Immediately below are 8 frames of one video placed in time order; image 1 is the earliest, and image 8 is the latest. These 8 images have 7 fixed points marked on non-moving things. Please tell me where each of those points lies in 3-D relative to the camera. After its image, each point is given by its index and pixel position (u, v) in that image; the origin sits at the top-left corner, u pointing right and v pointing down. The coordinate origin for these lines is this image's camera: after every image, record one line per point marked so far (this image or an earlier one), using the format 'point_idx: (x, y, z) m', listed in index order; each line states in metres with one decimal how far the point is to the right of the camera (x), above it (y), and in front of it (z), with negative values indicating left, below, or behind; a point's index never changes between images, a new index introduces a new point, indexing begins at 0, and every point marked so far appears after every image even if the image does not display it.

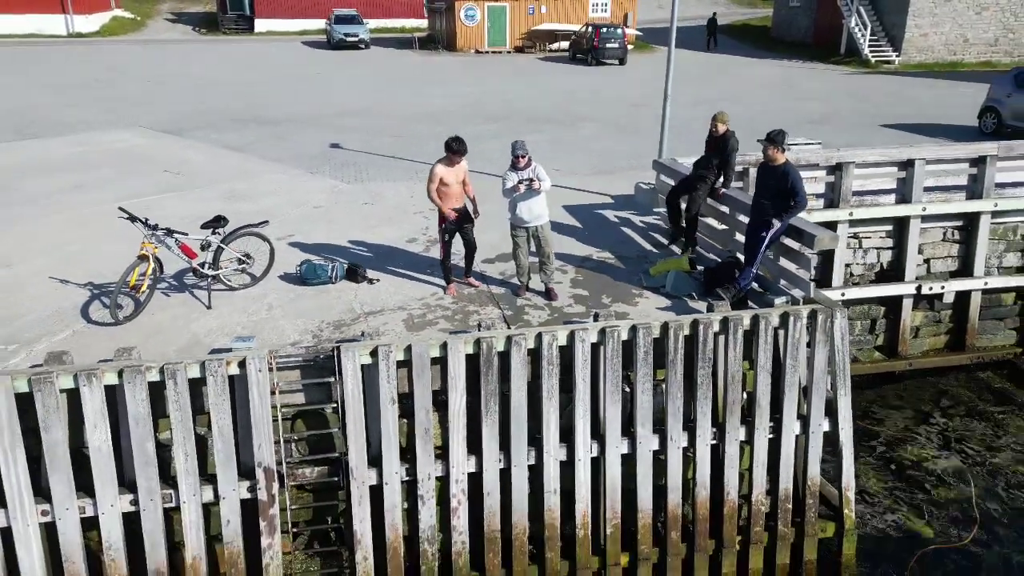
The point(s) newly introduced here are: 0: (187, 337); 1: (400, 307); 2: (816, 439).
0: (-3.0, -0.4, +6.7) m
1: (-1.1, -0.2, +7.6) m
2: (+3.0, -1.5, +7.2) m
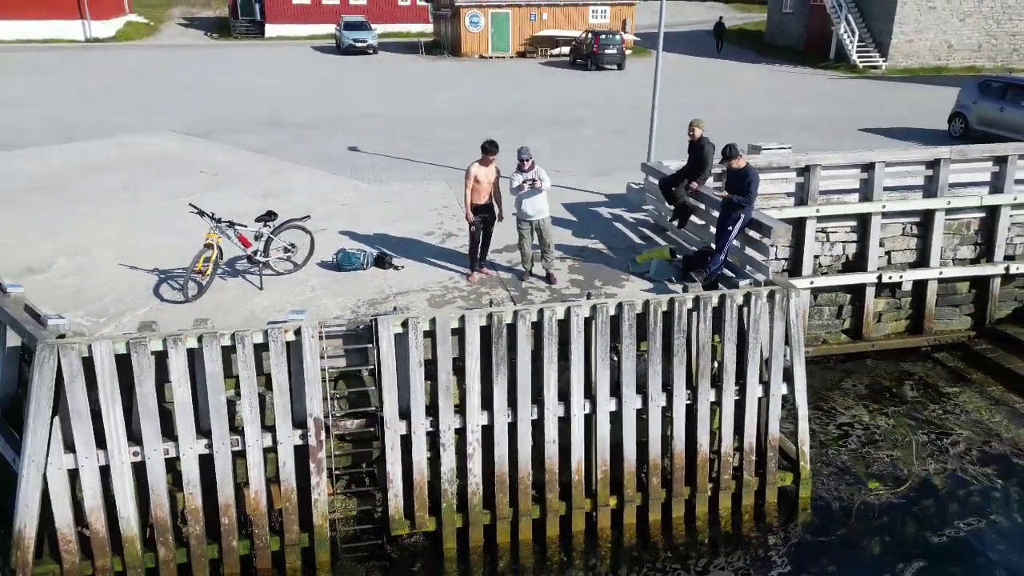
0: (-2.9, -0.3, +8.0) m
1: (-1.1, 0.0, +8.8) m
2: (+3.1, -1.3, +8.5) m
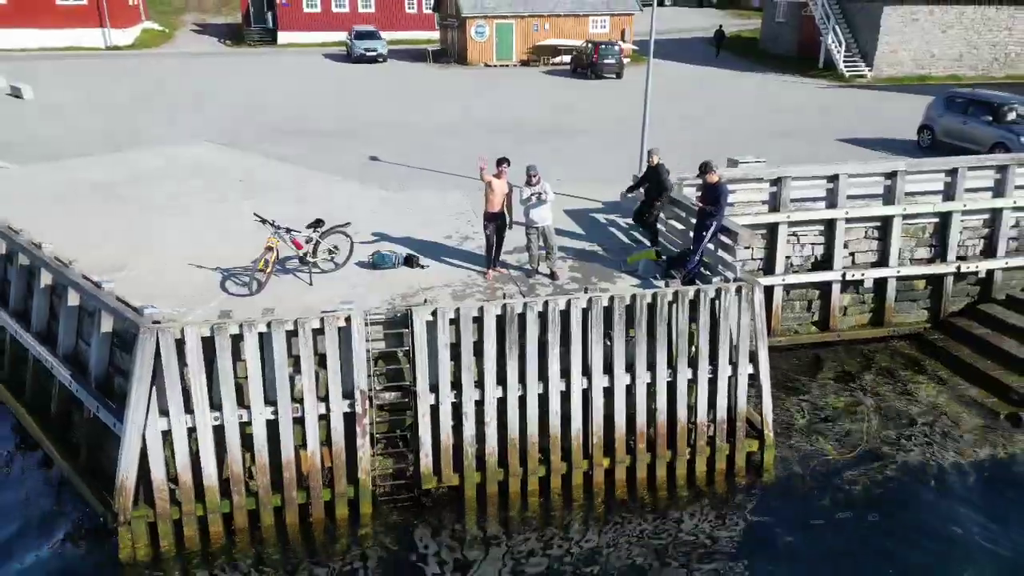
0: (-2.8, -0.2, +9.6) m
1: (-0.9, +0.1, +10.4) m
2: (+3.2, -1.3, +10.1) m
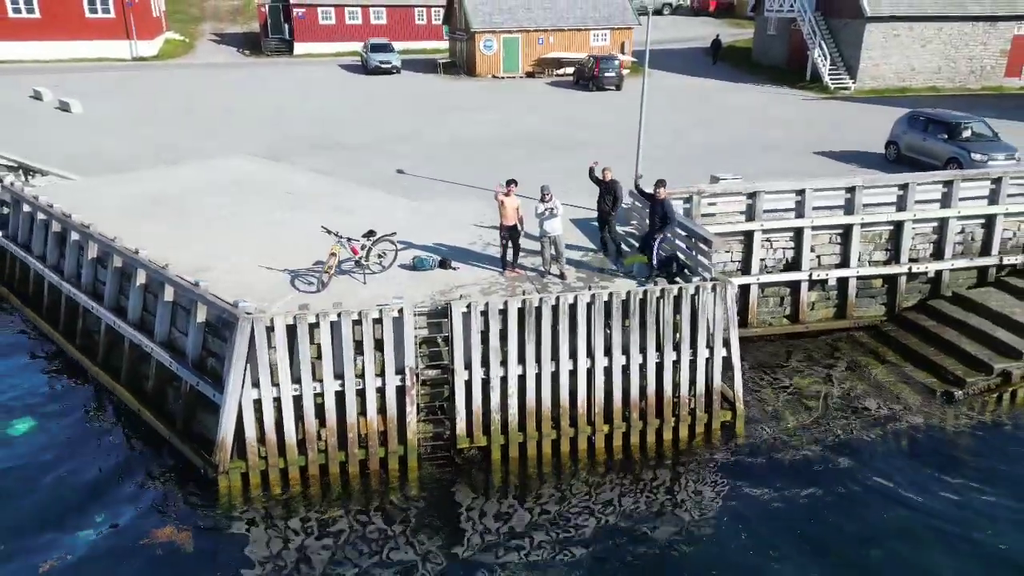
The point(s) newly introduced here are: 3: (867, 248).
0: (-2.5, -0.2, +11.8) m
1: (-0.6, +0.1, +12.7) m
2: (+3.5, -1.2, +12.3) m
3: (+8.0, +0.9, +16.2) m
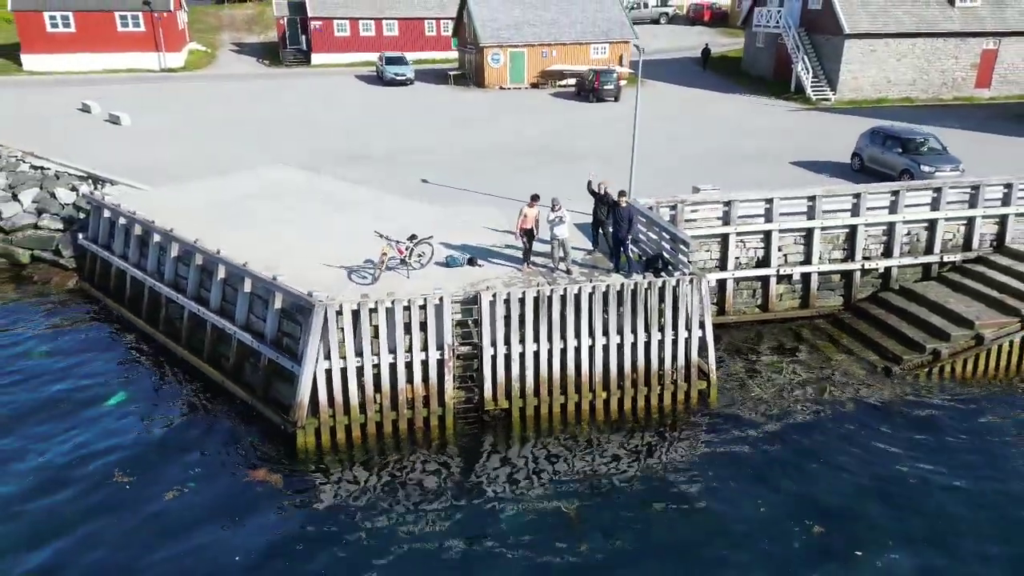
0: (-2.1, 0.0, +14.7) m
1: (-0.3, +0.2, +15.5) m
2: (+3.8, -1.1, +15.2) m
3: (+8.3, +1.1, +19.0) m
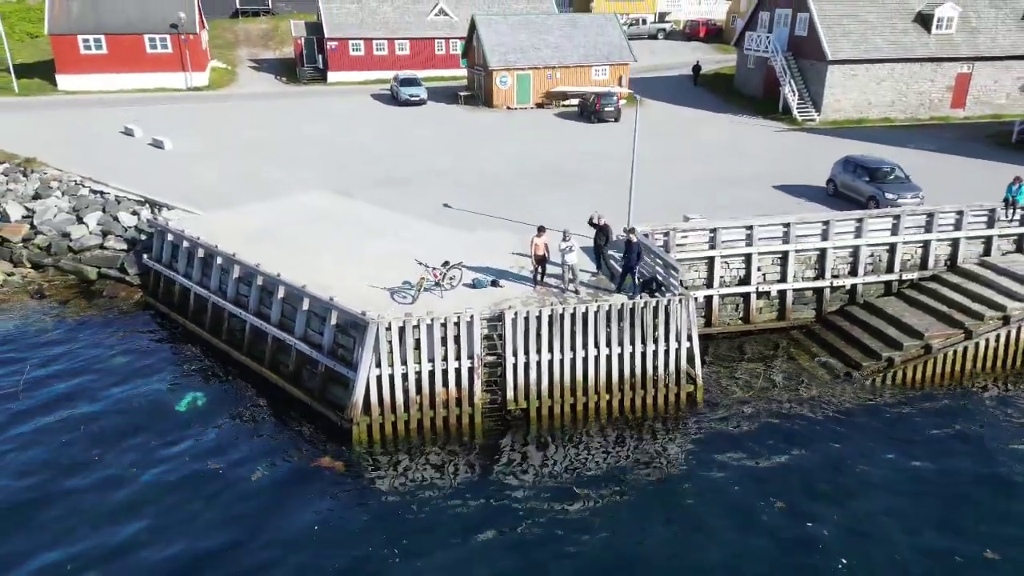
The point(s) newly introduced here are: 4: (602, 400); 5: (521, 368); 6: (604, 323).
0: (-1.7, -0.5, +17.5) m
1: (+0.1, -0.2, +18.4) m
2: (+4.3, -1.5, +18.0) m
3: (+8.7, +0.6, +21.8) m
4: (+2.2, -2.8, +17.8) m
5: (+0.2, -1.9, +17.2) m
6: (+2.2, -0.8, +17.3) m
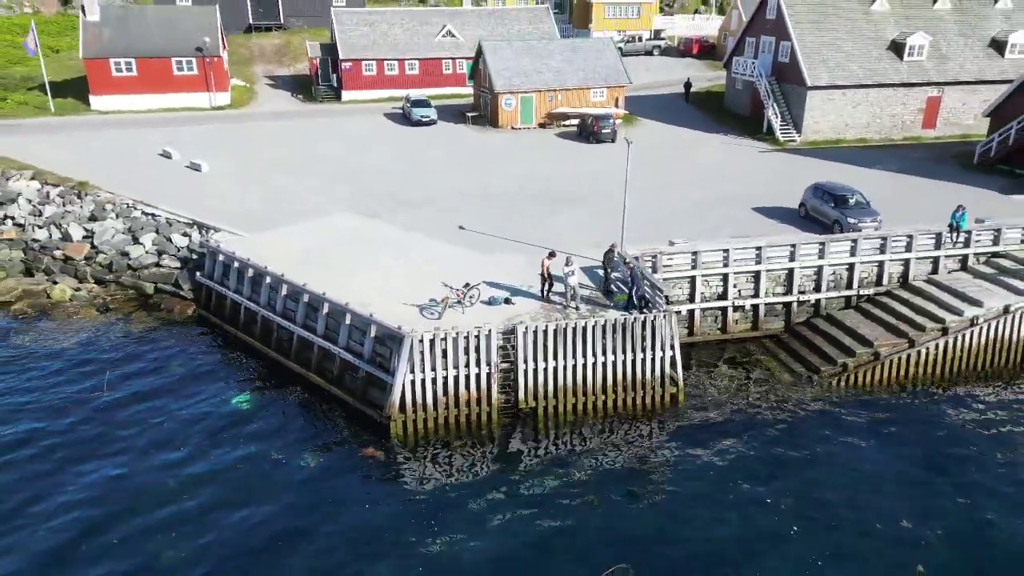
0: (-1.4, -1.0, +20.8) m
1: (+0.5, -0.7, +21.7) m
2: (+4.6, -2.0, +21.3) m
3: (+9.1, +0.1, +25.2) m
4: (+2.5, -3.3, +21.1) m
5: (+0.6, -2.5, +20.6) m
6: (+2.5, -1.4, +20.7) m
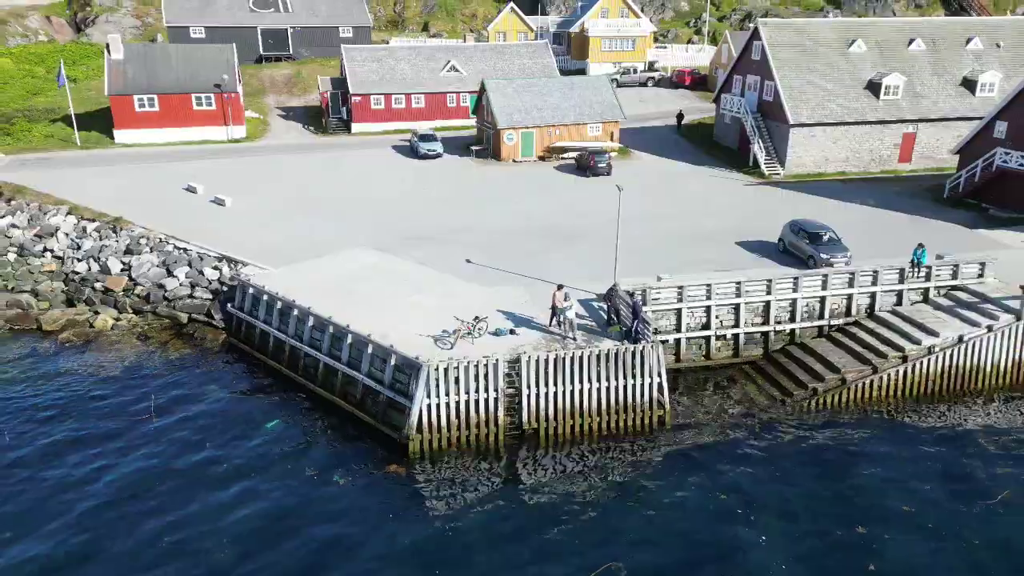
0: (-1.2, -2.1, +23.4) m
1: (+0.6, -1.9, +24.3) m
2: (+4.7, -3.2, +23.9) m
3: (+9.2, -1.1, +27.8) m
4: (+2.7, -4.4, +23.7) m
5: (+0.7, -3.6, +23.2) m
6: (+2.7, -2.5, +23.3) m
